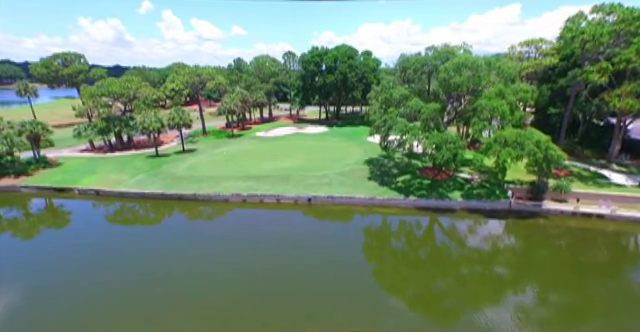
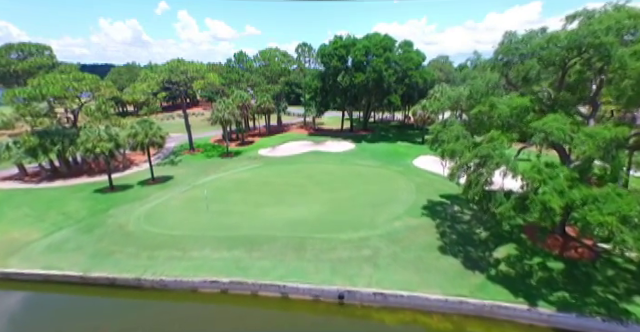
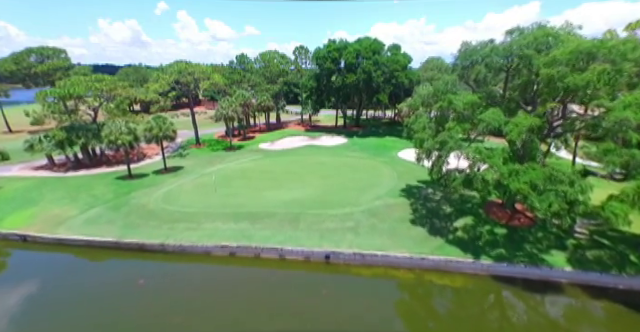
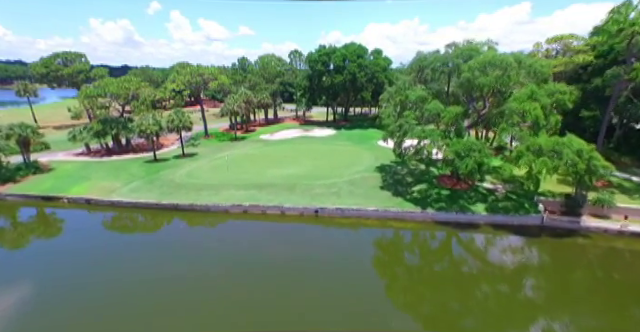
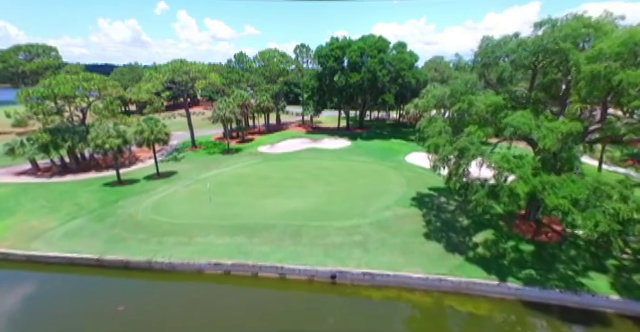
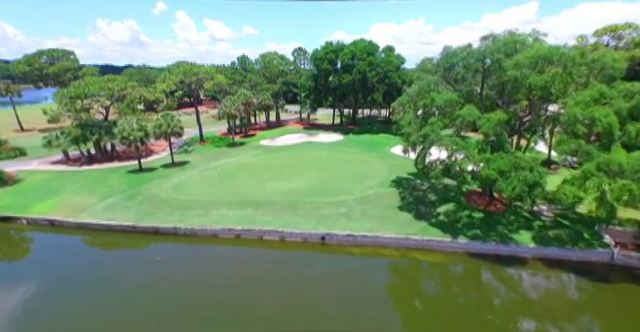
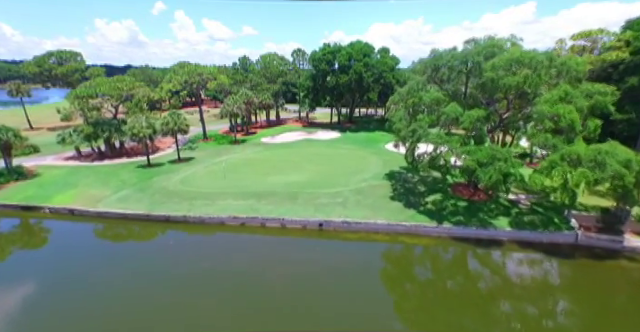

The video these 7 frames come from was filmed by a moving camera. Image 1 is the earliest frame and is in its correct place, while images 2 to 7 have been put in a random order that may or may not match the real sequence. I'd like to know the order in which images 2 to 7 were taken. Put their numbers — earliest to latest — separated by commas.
4, 7, 6, 3, 5, 2
